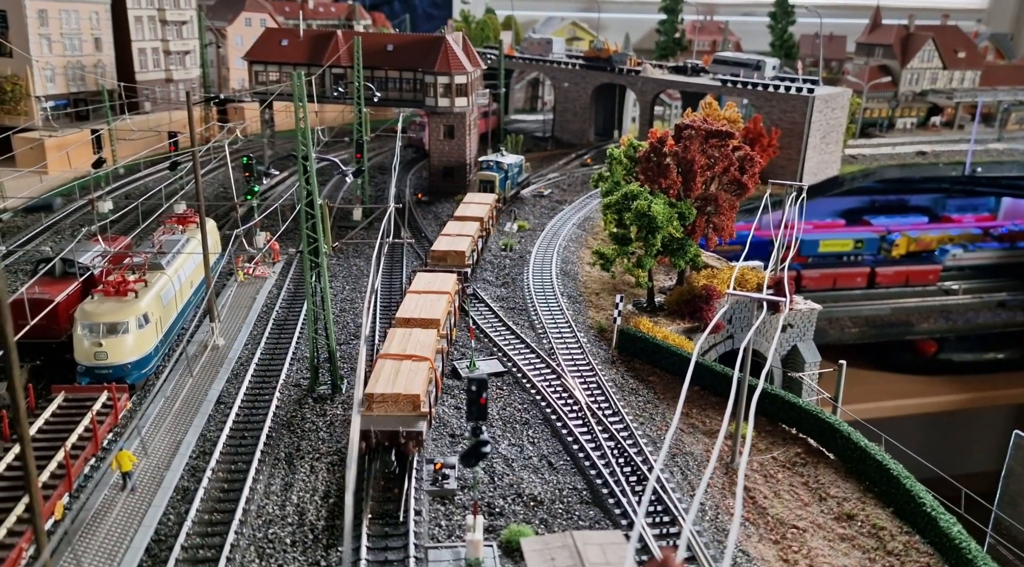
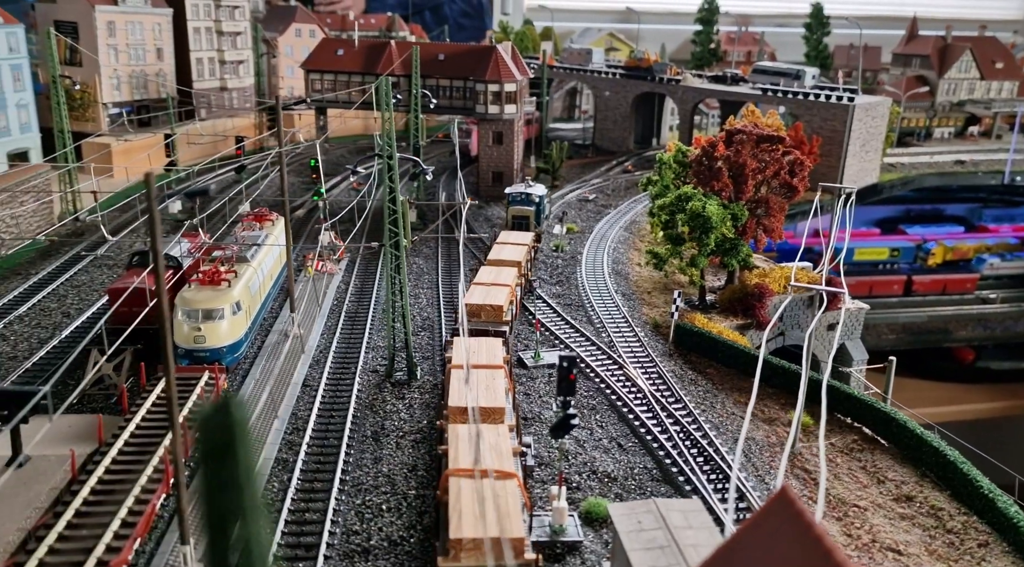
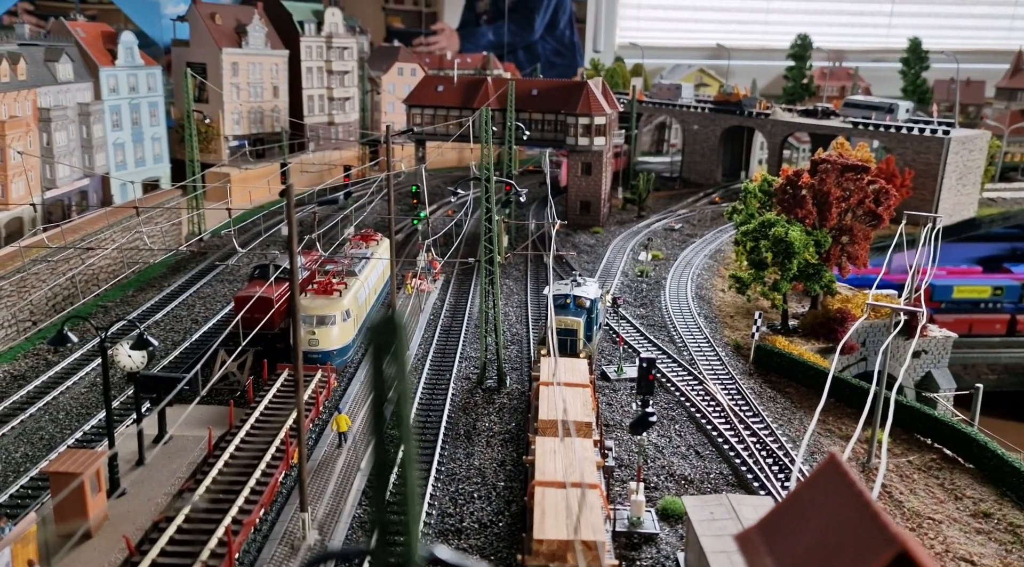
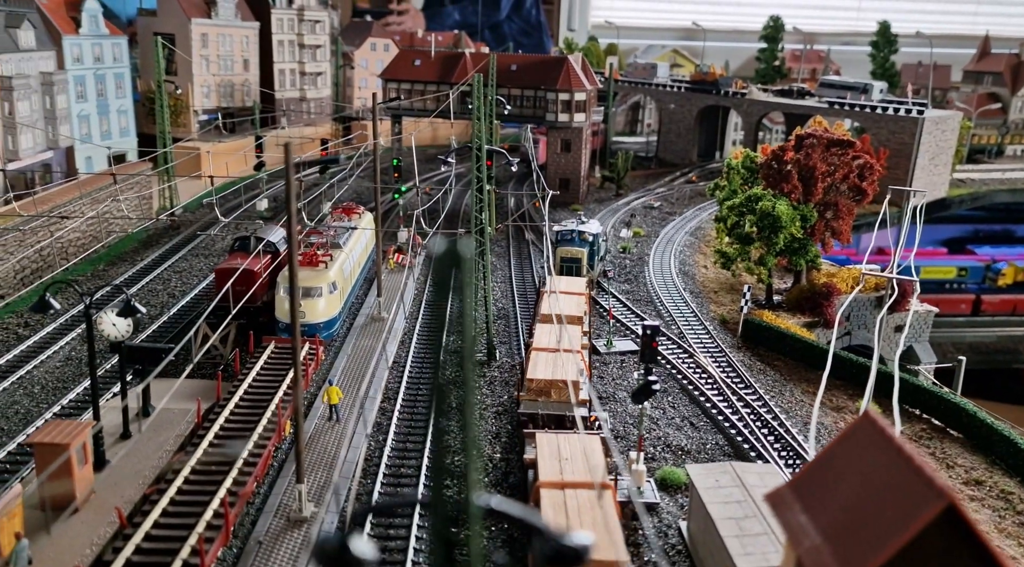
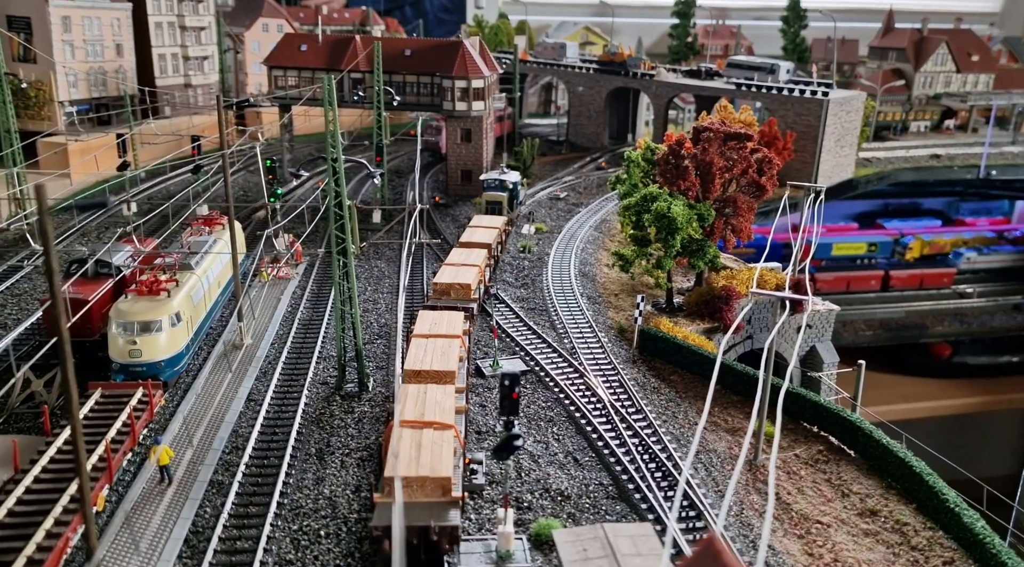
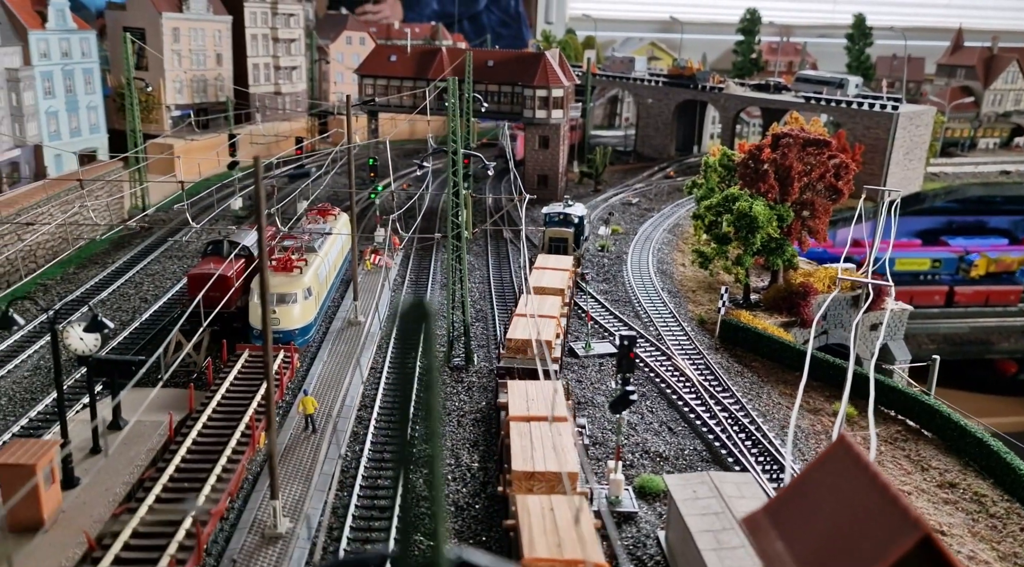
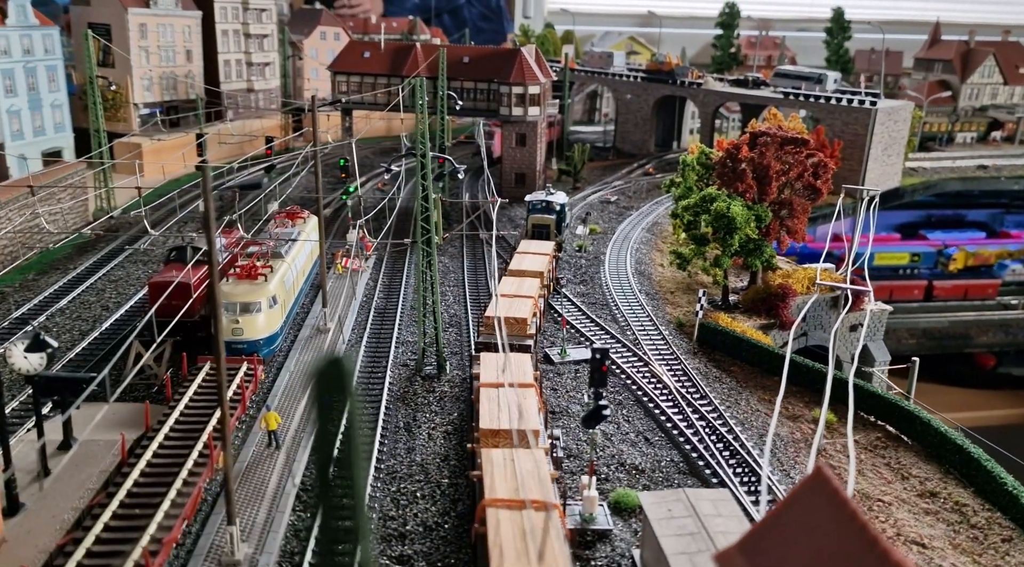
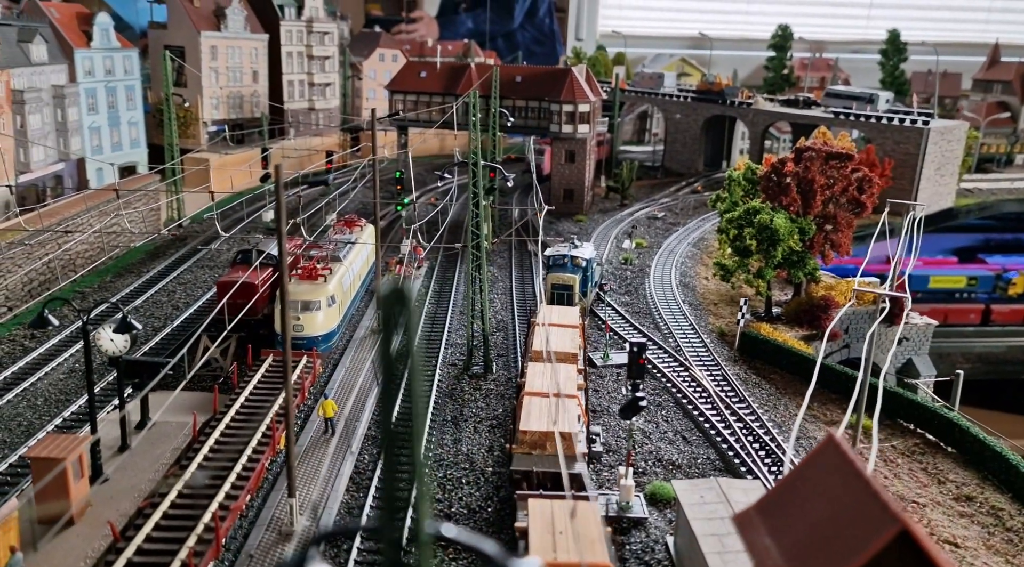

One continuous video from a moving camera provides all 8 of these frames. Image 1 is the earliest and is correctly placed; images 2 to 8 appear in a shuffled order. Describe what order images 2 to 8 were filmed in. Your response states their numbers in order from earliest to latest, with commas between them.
5, 2, 7, 6, 4, 8, 3
